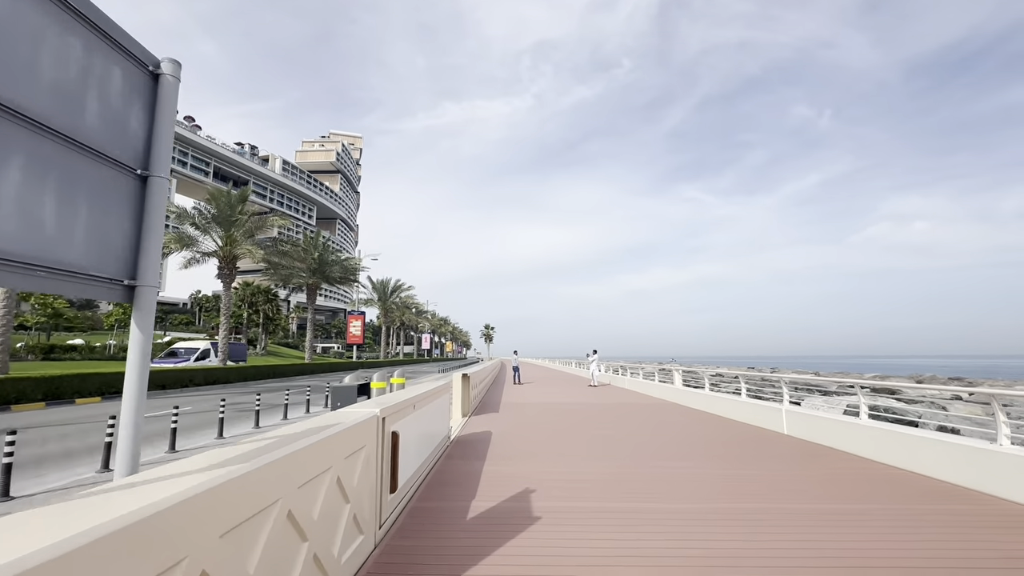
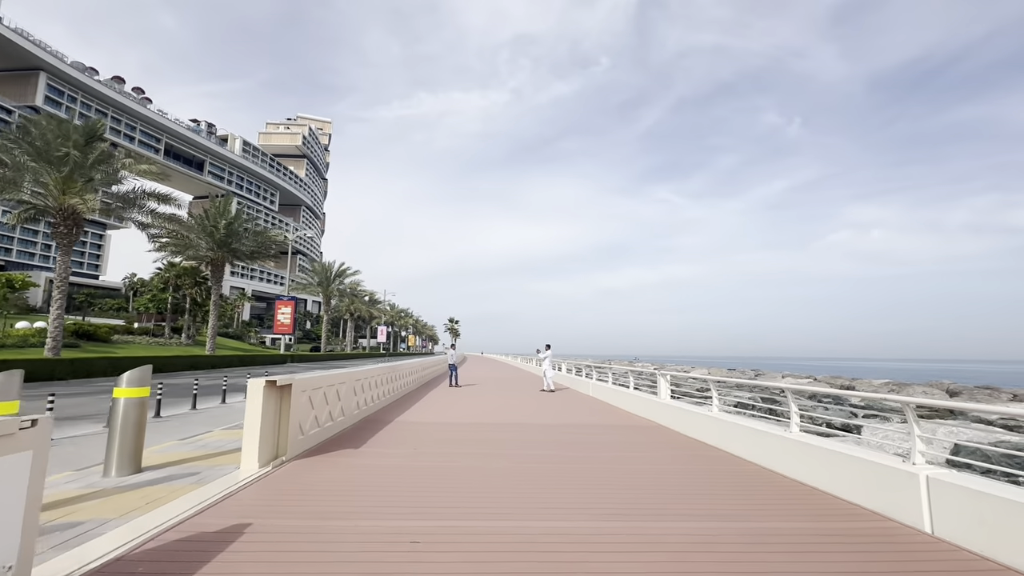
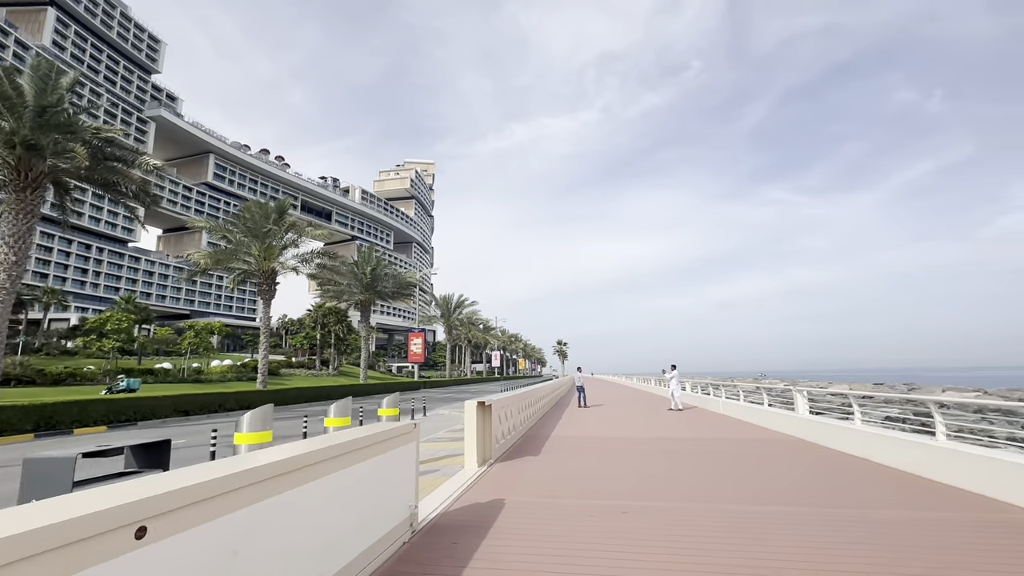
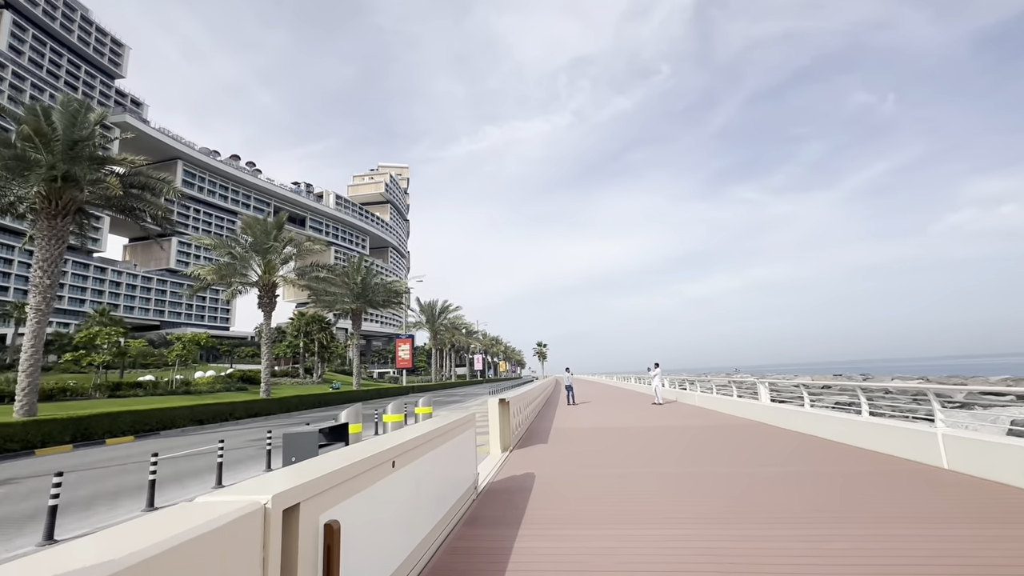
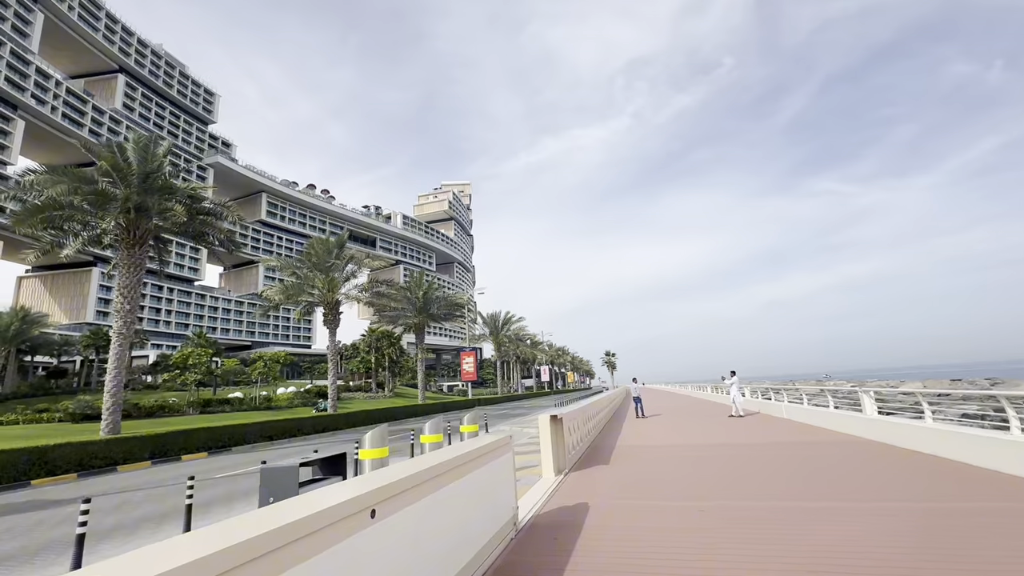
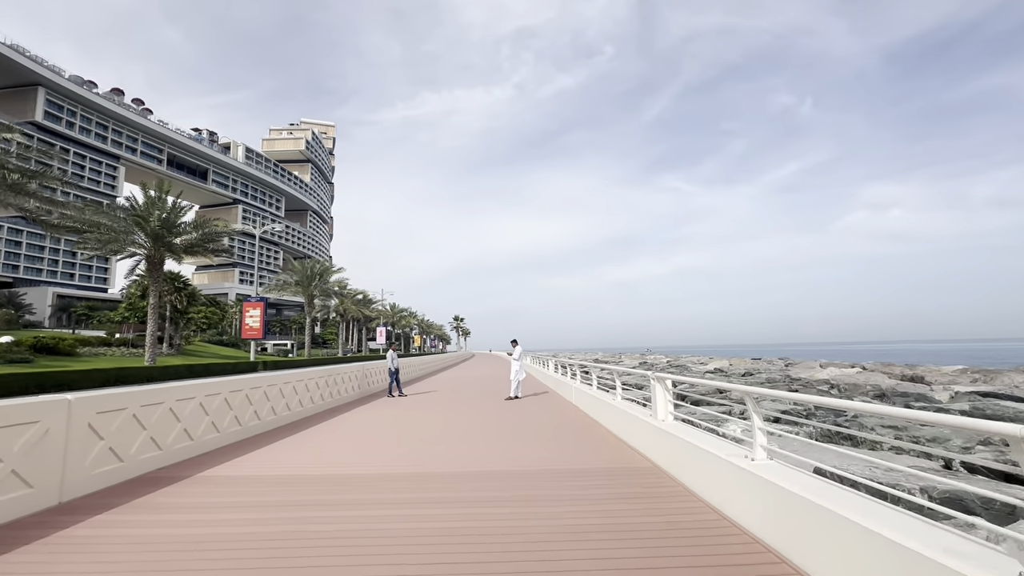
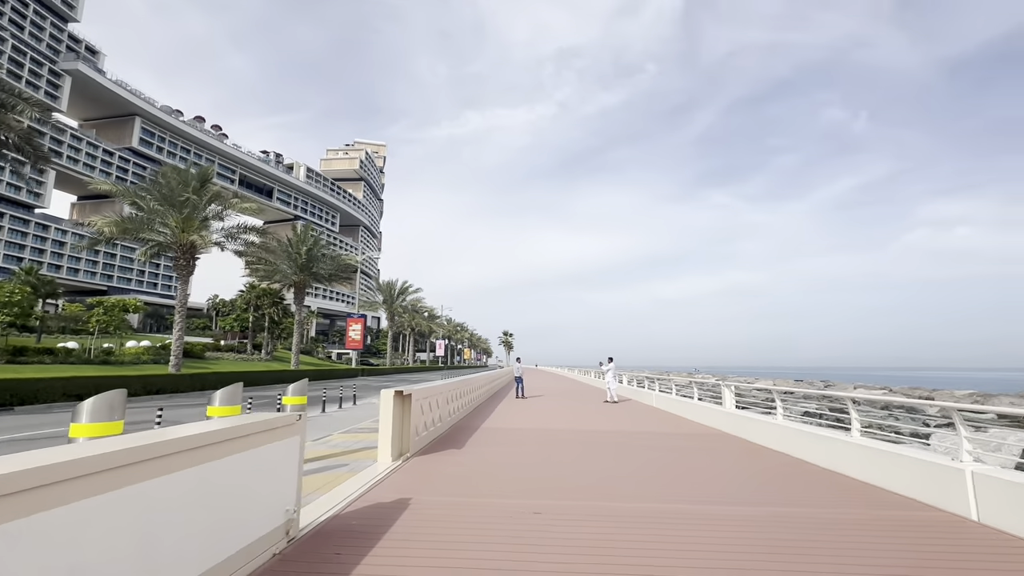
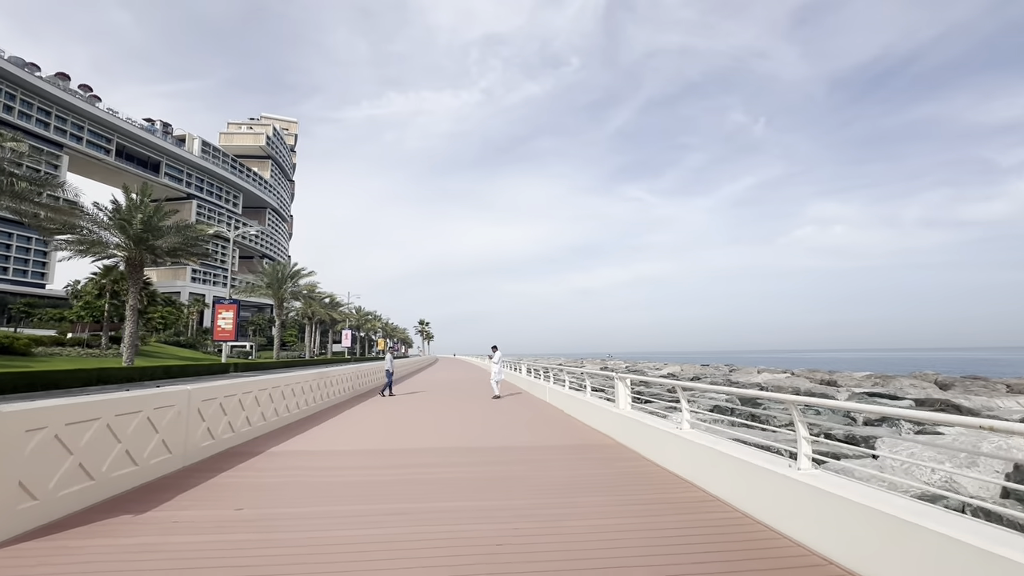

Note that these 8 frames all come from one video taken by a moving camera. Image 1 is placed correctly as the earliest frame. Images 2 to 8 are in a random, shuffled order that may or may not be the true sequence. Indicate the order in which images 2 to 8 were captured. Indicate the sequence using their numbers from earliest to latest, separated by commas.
4, 5, 3, 7, 2, 8, 6
